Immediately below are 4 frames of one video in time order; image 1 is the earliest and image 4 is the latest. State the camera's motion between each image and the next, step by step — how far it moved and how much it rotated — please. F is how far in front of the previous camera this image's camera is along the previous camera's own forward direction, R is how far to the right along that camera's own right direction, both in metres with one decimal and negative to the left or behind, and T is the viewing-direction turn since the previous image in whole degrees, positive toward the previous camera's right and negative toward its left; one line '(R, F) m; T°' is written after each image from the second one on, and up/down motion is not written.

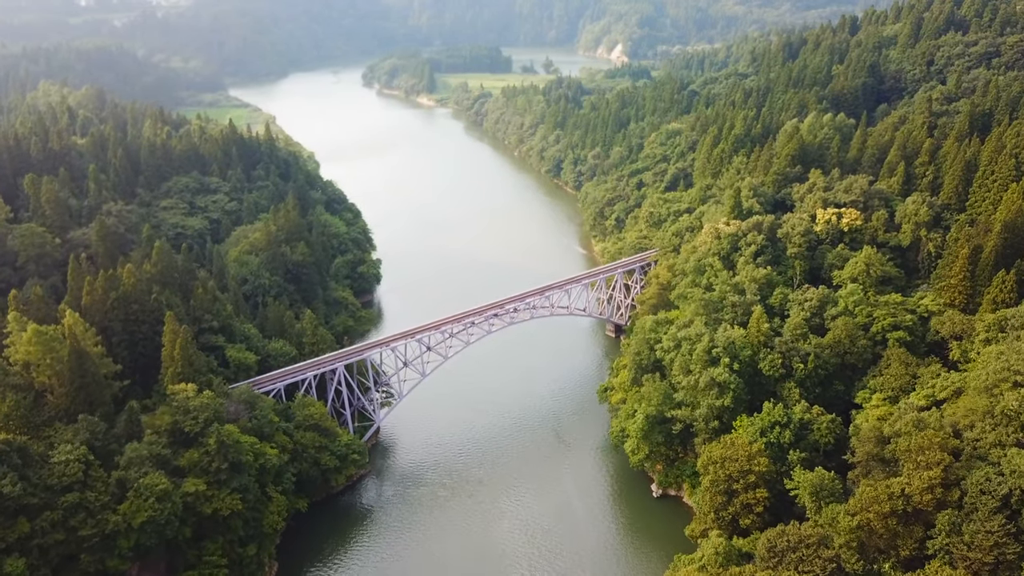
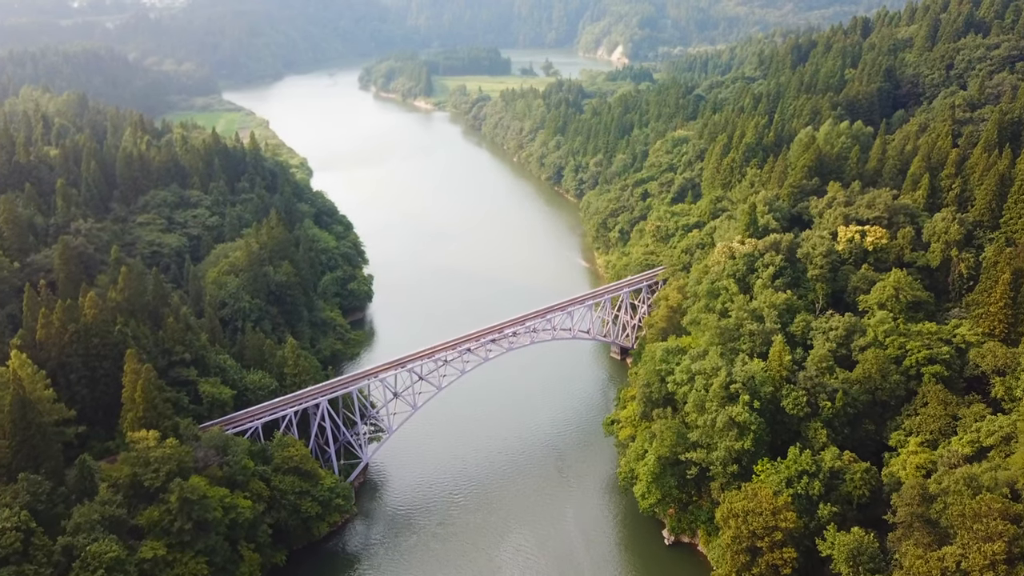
(+0.1, +3.0) m; 0°
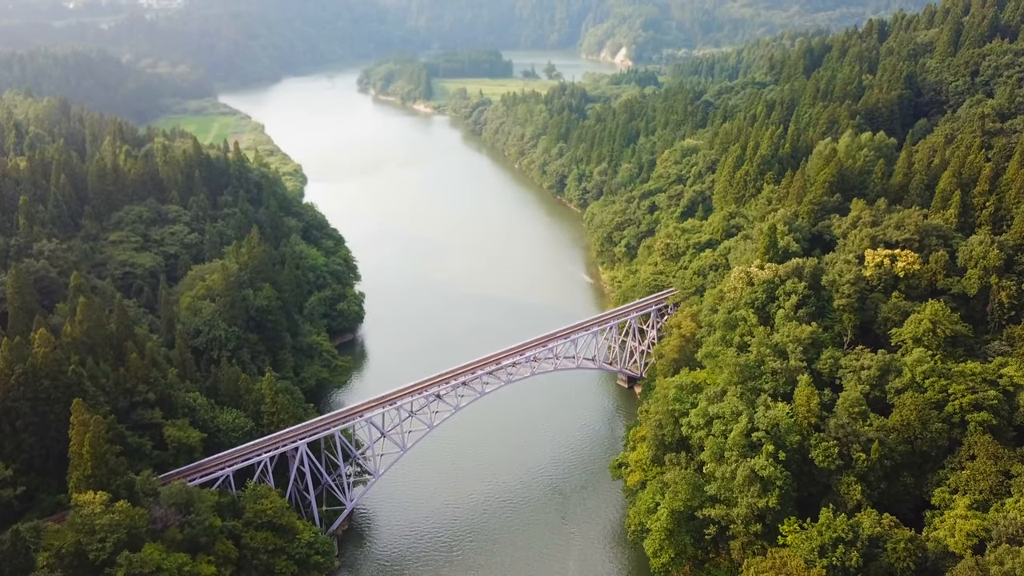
(+0.1, +3.2) m; 0°
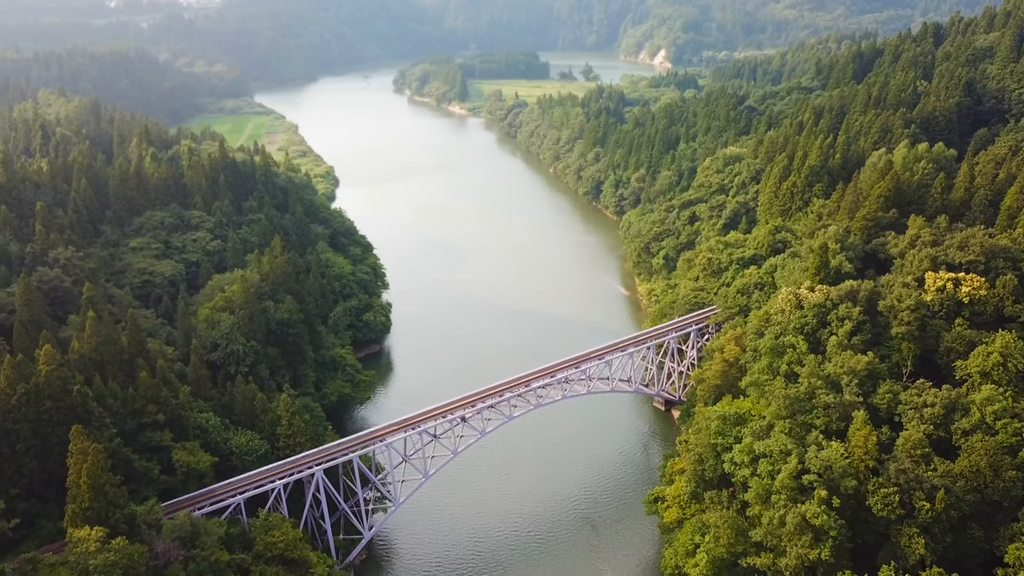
(0.0, +2.1) m; -2°
